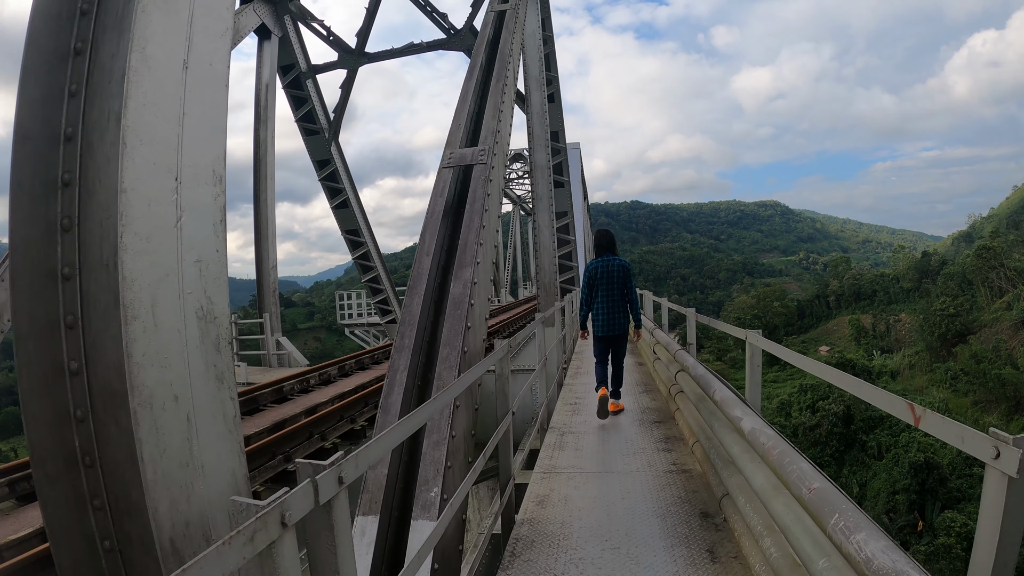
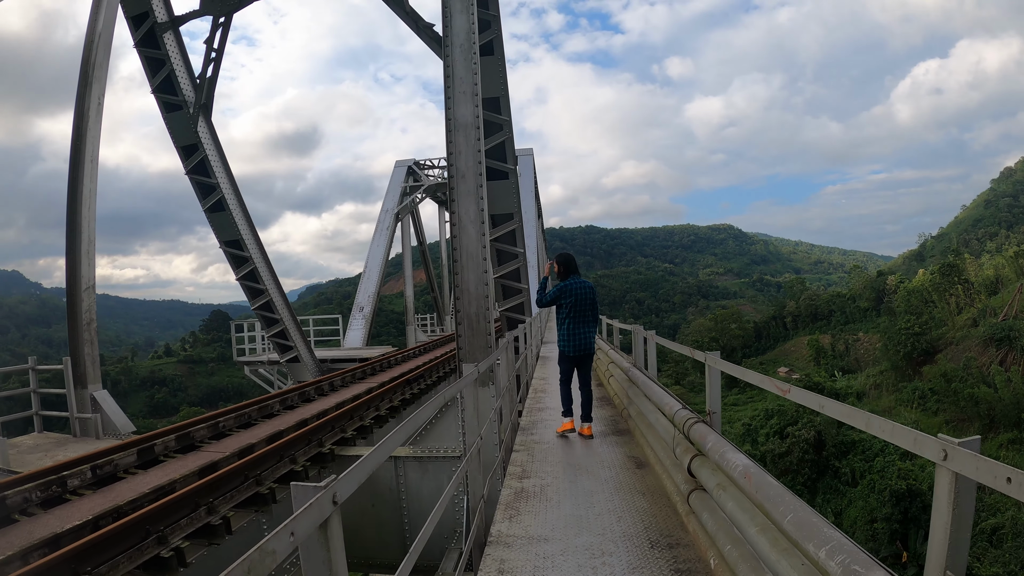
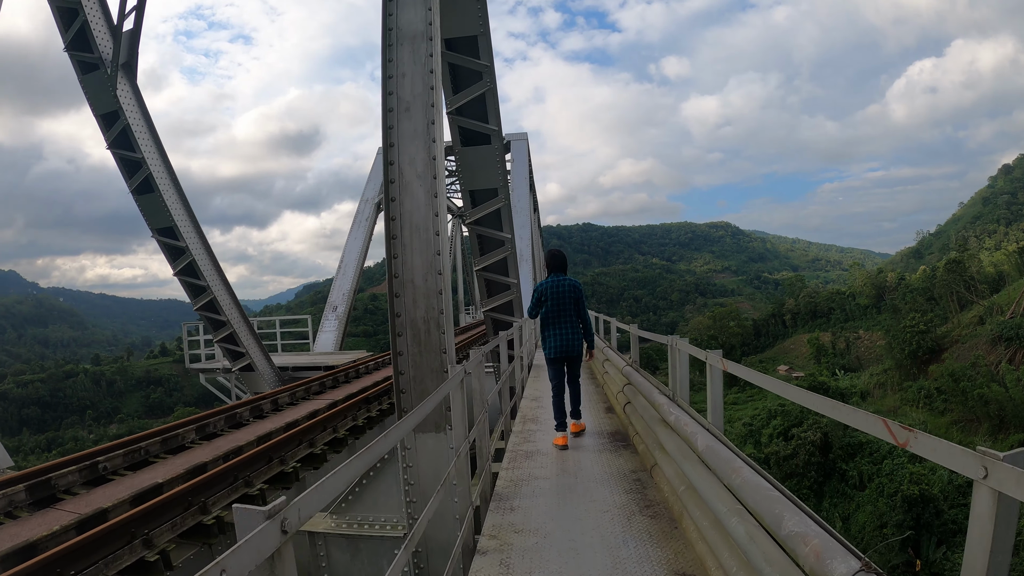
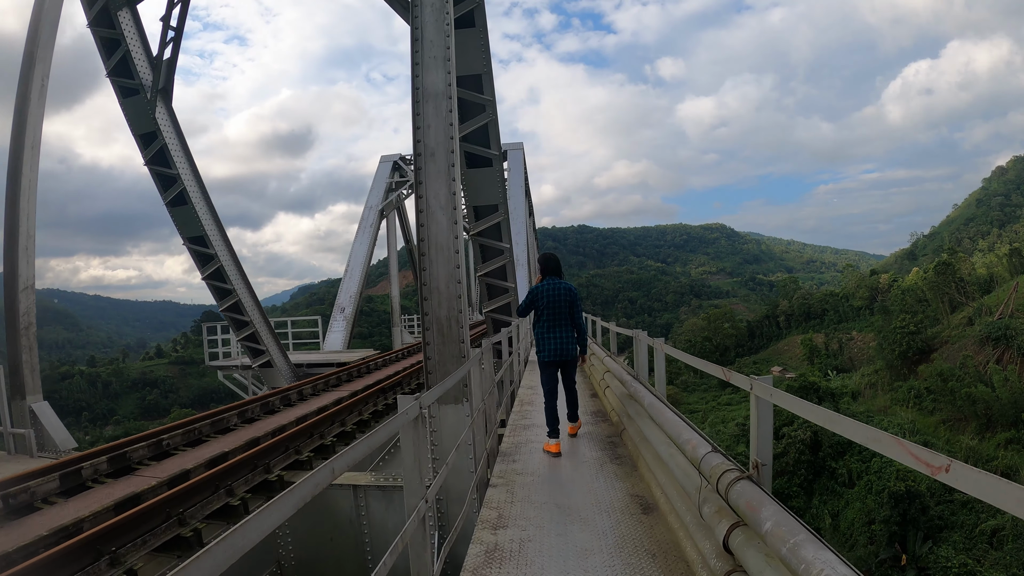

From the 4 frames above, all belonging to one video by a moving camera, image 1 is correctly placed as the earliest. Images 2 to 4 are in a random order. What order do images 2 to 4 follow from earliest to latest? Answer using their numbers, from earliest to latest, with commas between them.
2, 4, 3
